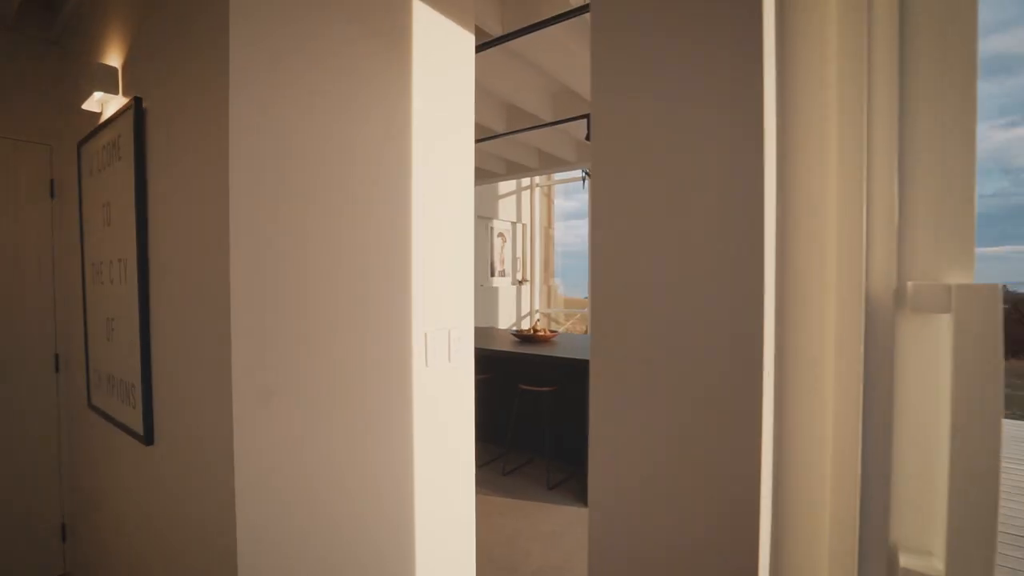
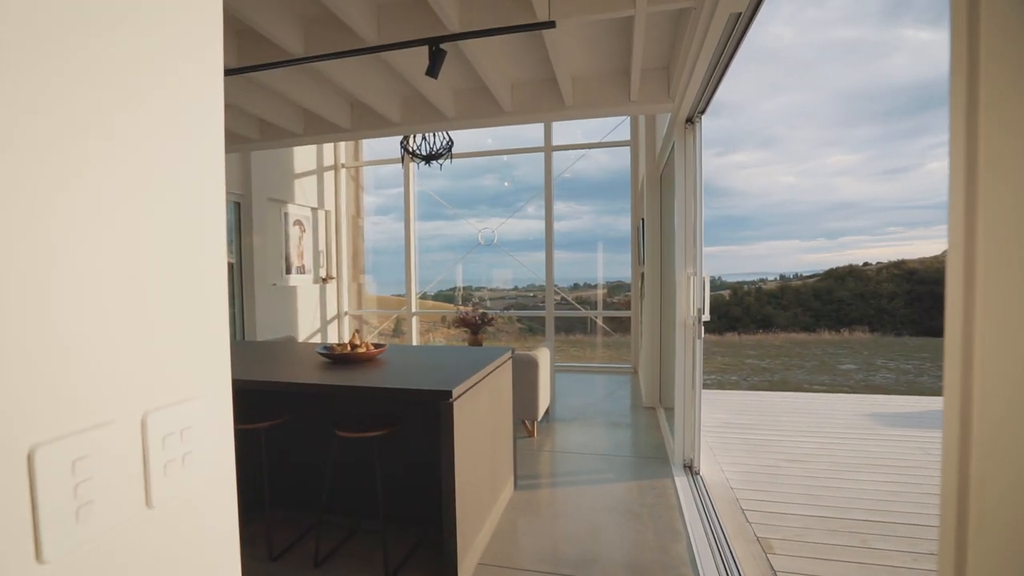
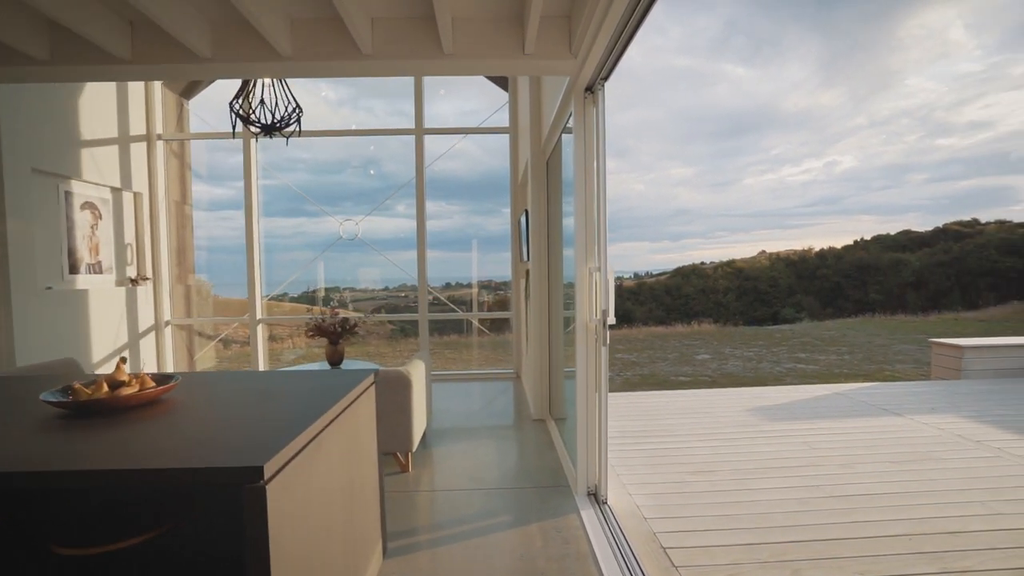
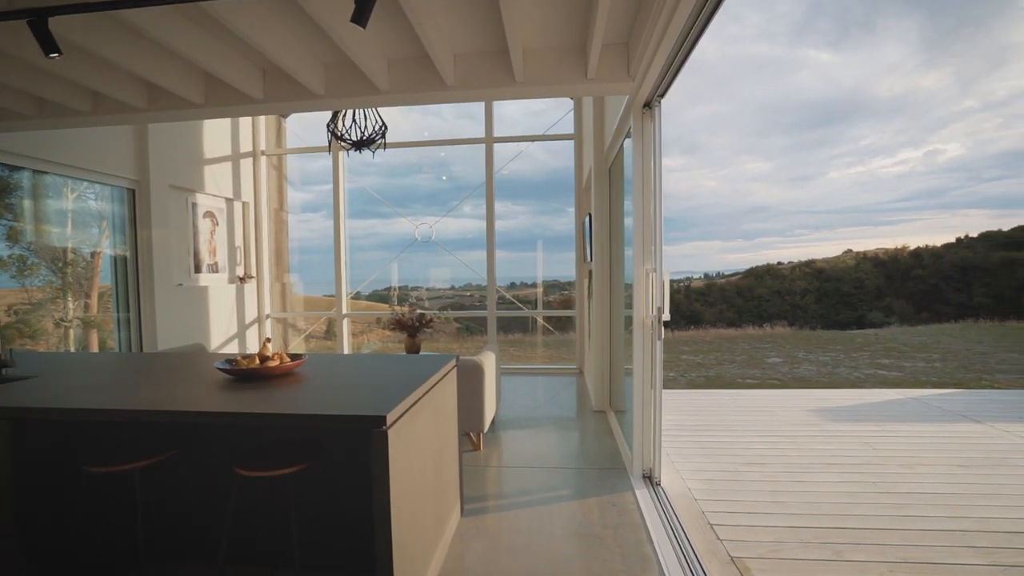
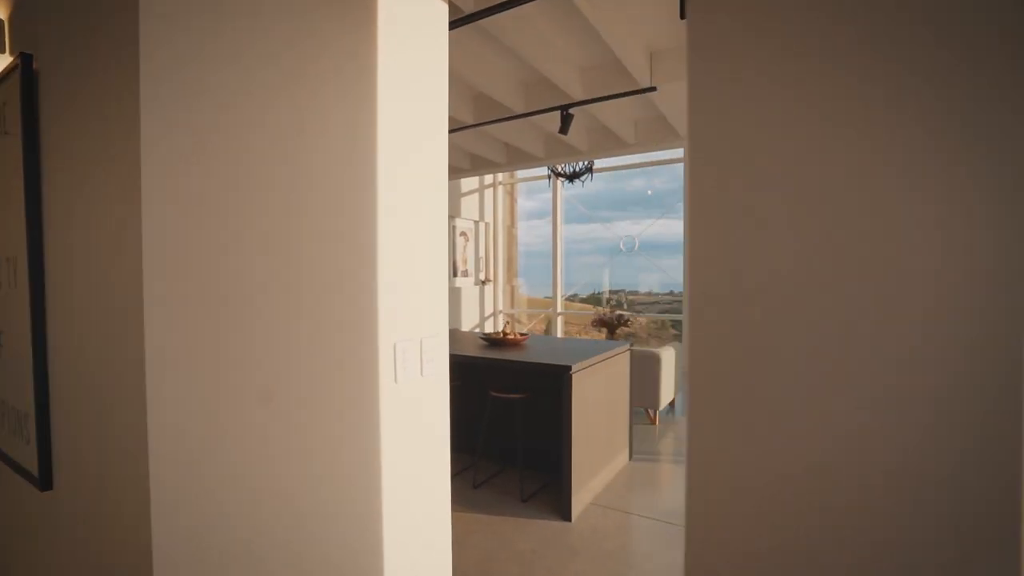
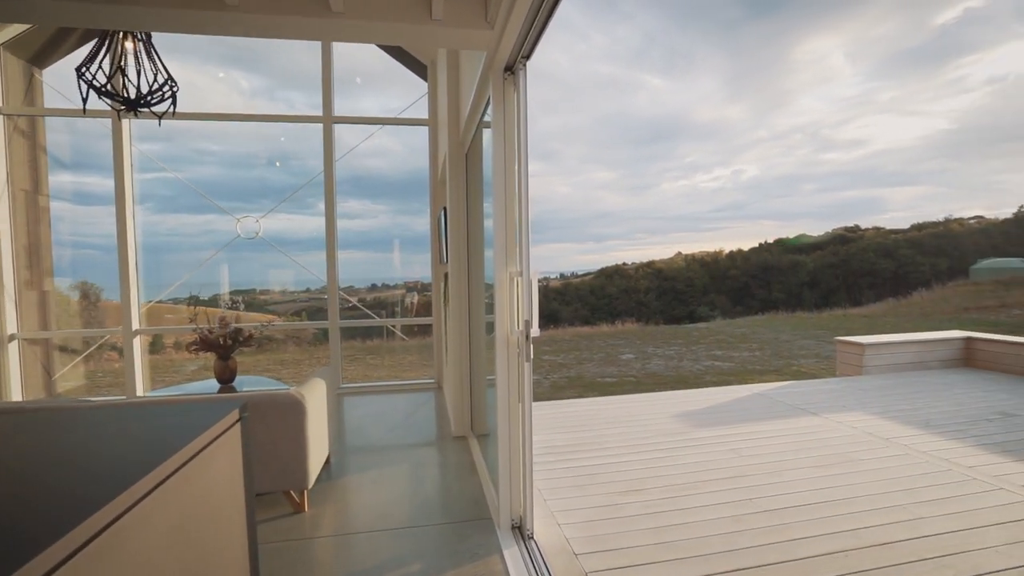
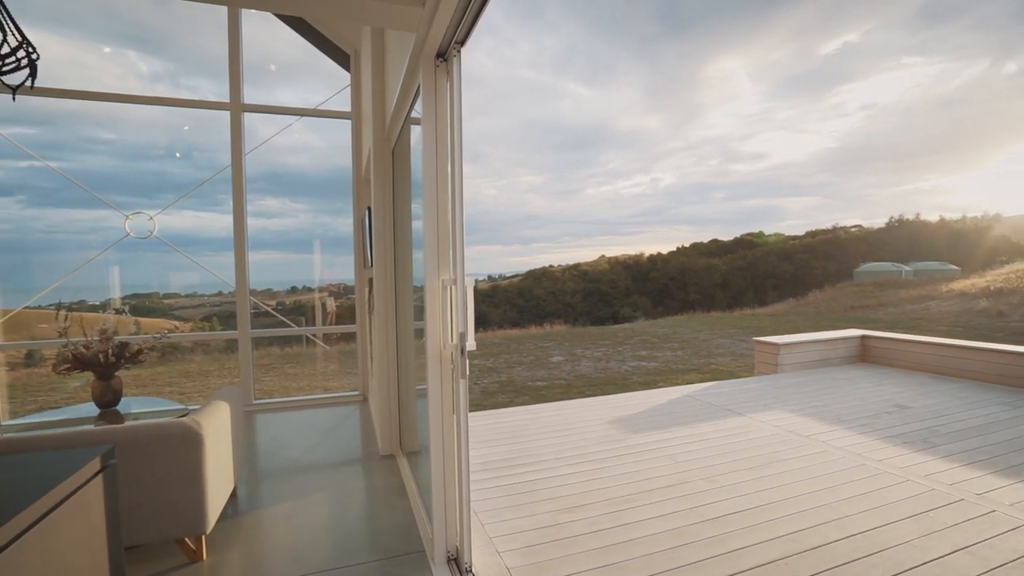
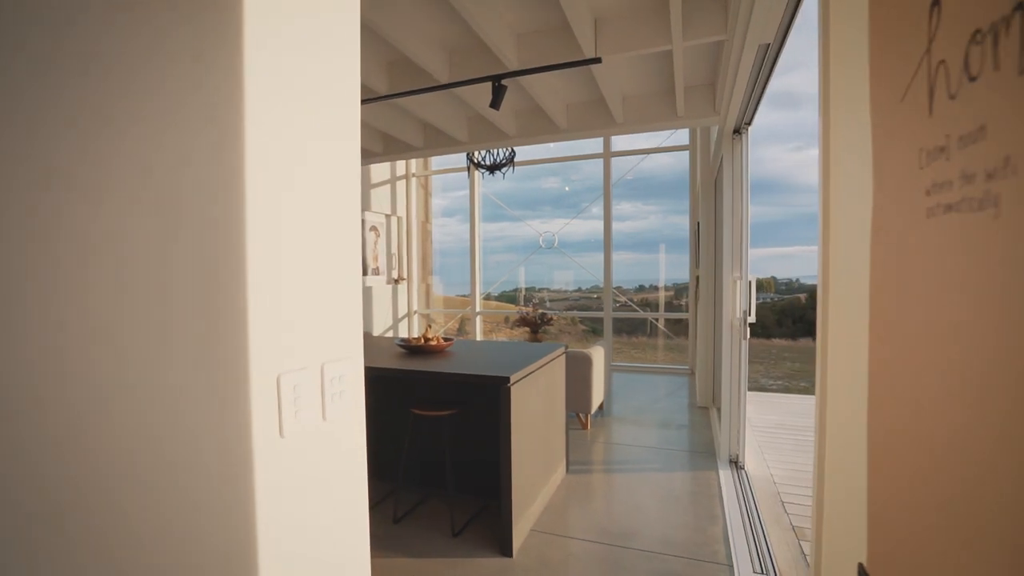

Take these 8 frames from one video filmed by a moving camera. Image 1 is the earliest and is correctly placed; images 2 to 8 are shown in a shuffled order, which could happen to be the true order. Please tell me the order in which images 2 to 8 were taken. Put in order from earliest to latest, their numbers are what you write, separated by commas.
5, 8, 2, 4, 3, 6, 7
